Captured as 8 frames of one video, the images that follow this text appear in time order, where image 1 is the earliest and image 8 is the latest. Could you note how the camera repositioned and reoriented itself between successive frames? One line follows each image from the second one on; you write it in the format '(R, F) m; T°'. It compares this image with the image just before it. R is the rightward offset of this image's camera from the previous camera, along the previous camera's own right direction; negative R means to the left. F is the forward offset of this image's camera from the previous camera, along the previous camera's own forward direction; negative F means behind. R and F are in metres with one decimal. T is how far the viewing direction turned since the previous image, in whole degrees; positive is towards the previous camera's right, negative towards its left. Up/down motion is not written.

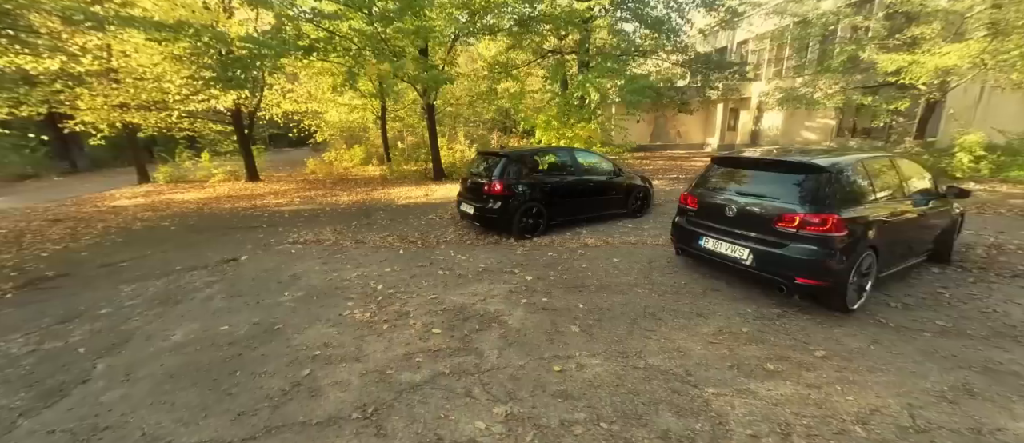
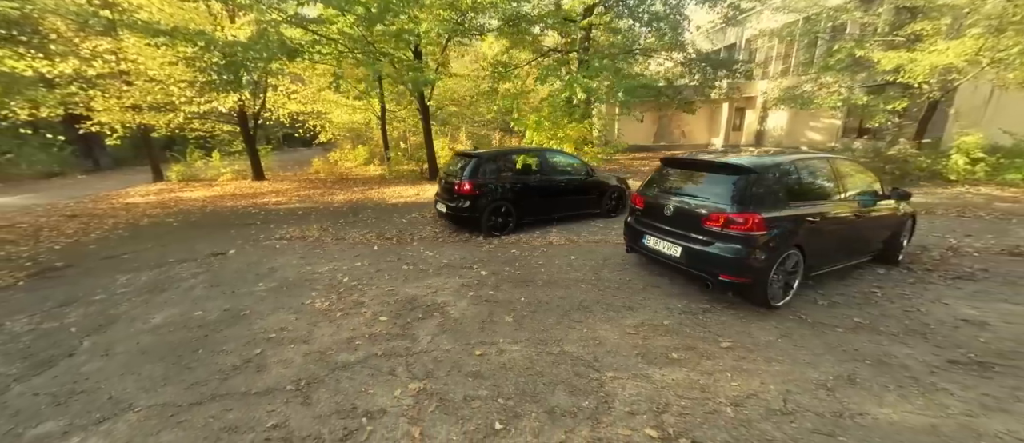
(+0.8, -0.3) m; -2°
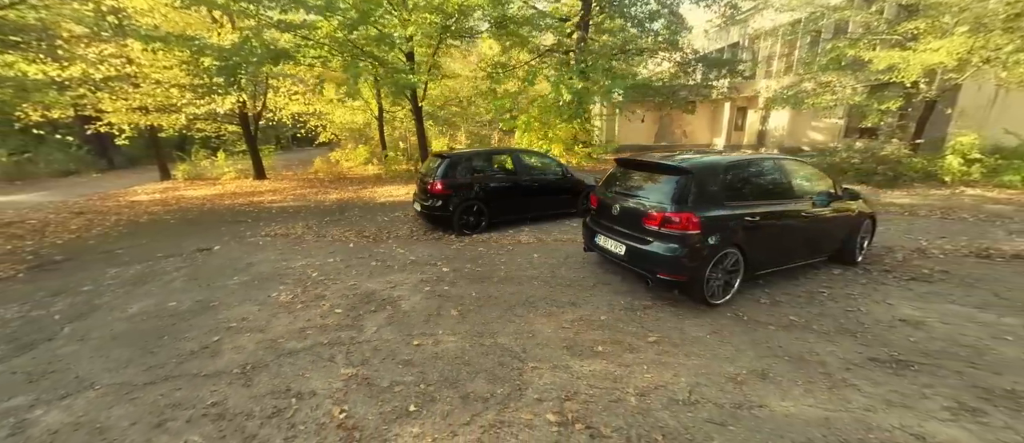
(+0.7, -0.2) m; -2°
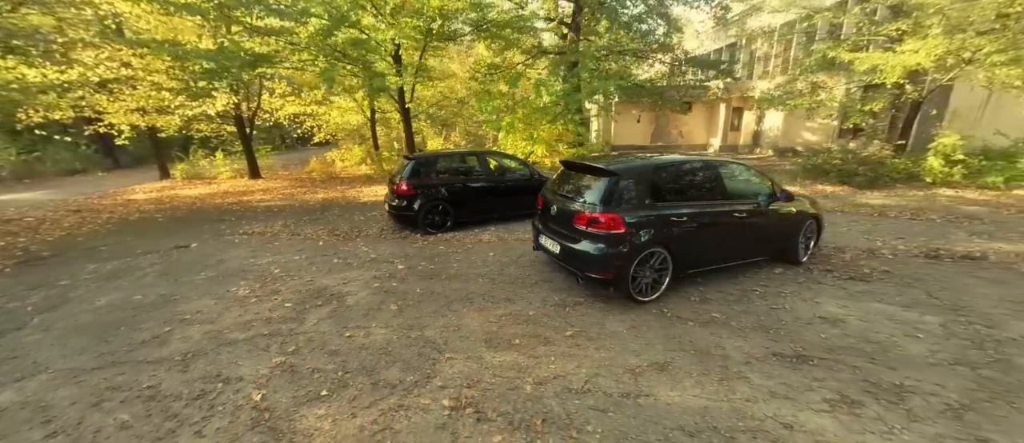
(+0.9, -0.2) m; -1°
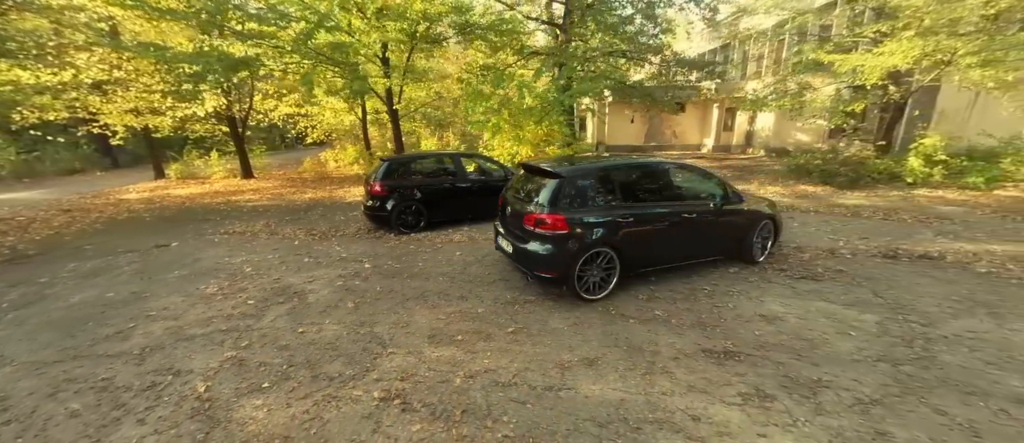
(+0.6, -0.2) m; -1°
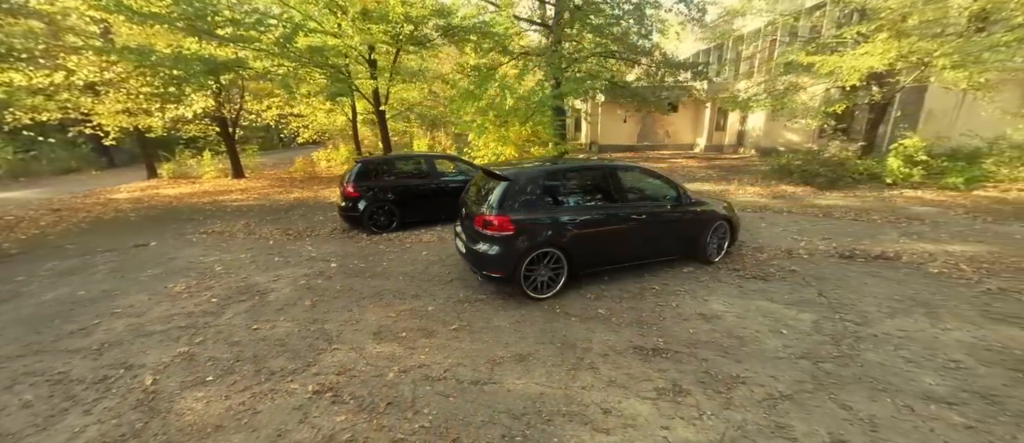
(+0.7, -0.2) m; -1°
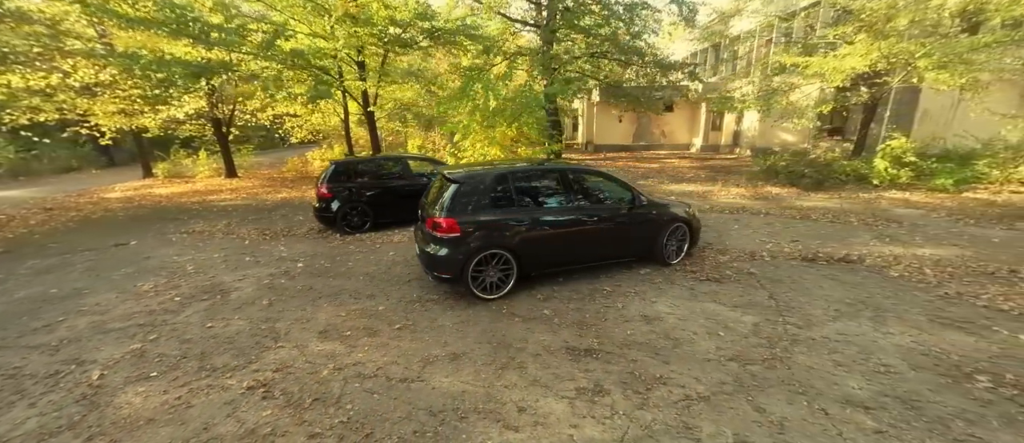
(+0.7, -0.1) m; -1°
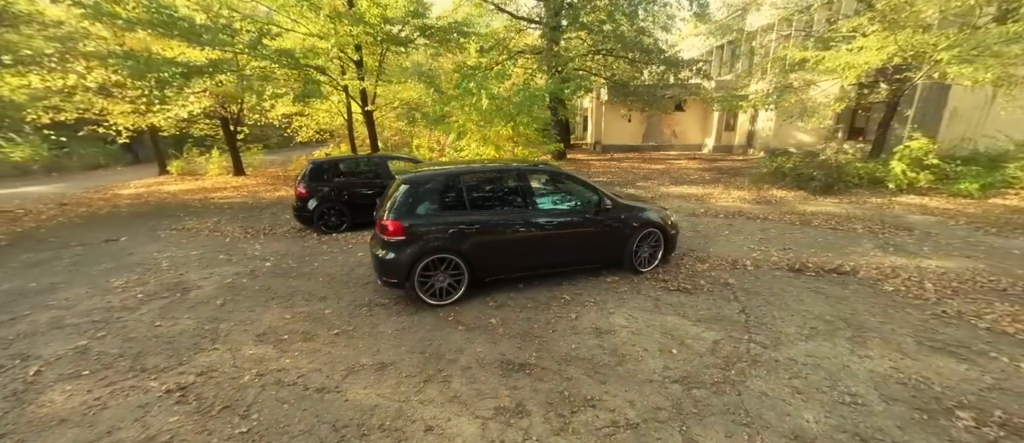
(+0.9, +0.2) m; -3°
